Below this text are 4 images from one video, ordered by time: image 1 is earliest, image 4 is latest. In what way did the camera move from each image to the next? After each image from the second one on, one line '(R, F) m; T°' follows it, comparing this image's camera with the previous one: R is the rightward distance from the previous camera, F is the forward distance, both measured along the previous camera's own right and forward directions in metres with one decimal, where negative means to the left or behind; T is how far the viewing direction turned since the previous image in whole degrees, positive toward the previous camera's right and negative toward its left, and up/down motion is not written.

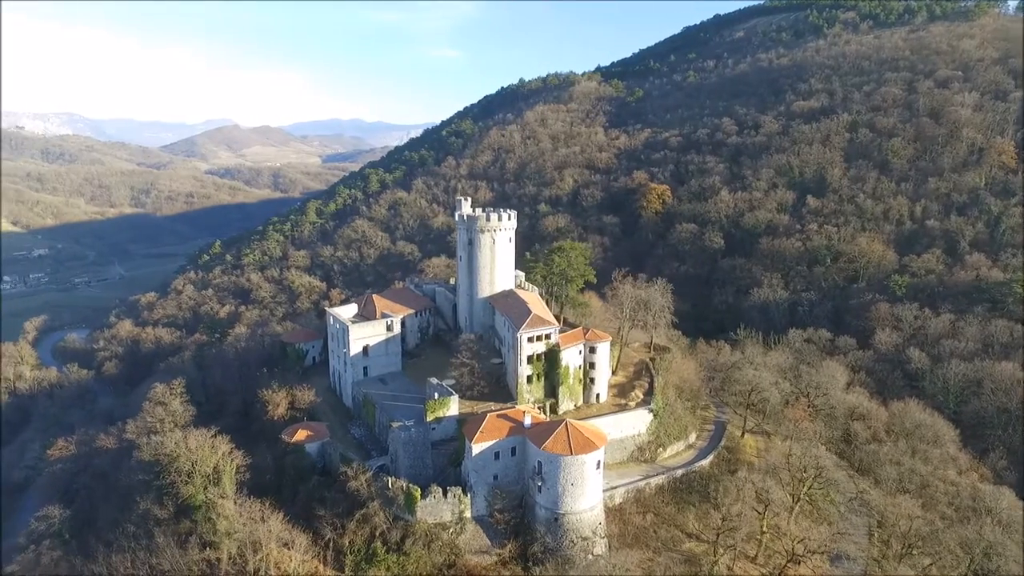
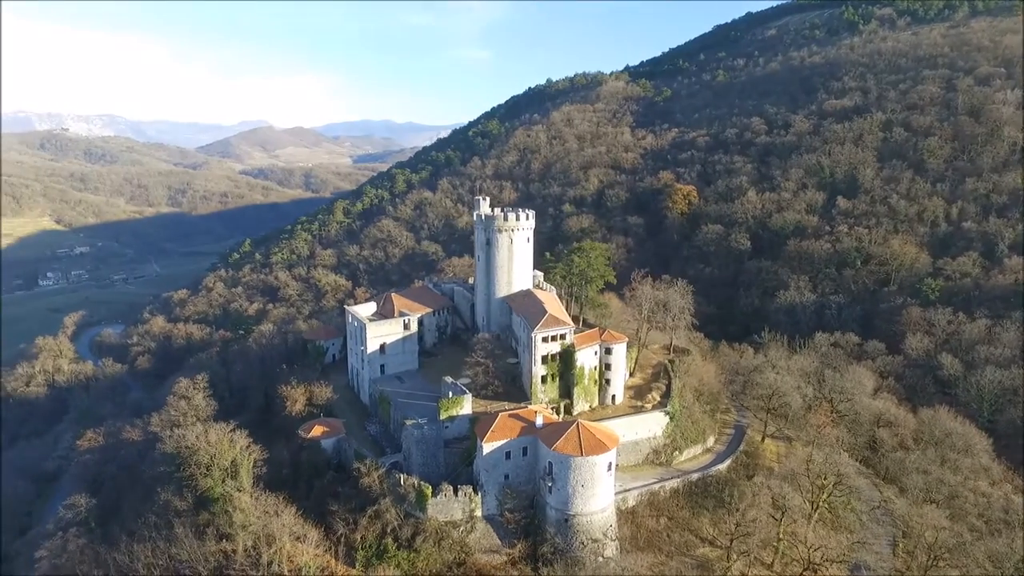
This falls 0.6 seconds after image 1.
(+0.6, 0.0) m; -3°
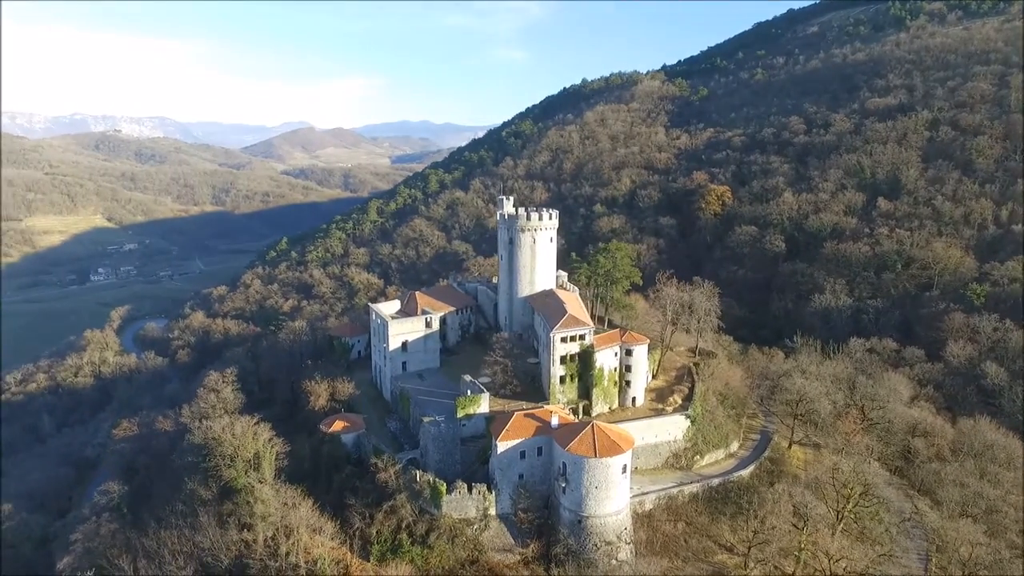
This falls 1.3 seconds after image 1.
(+0.7, 0.0) m; -3°
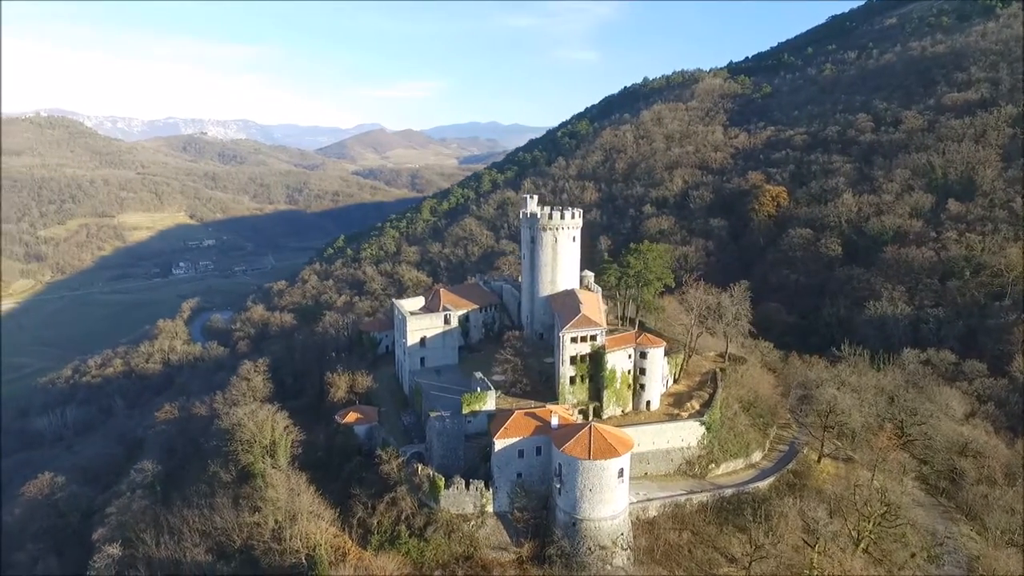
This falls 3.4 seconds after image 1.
(+2.5, +0.2) m; -6°
